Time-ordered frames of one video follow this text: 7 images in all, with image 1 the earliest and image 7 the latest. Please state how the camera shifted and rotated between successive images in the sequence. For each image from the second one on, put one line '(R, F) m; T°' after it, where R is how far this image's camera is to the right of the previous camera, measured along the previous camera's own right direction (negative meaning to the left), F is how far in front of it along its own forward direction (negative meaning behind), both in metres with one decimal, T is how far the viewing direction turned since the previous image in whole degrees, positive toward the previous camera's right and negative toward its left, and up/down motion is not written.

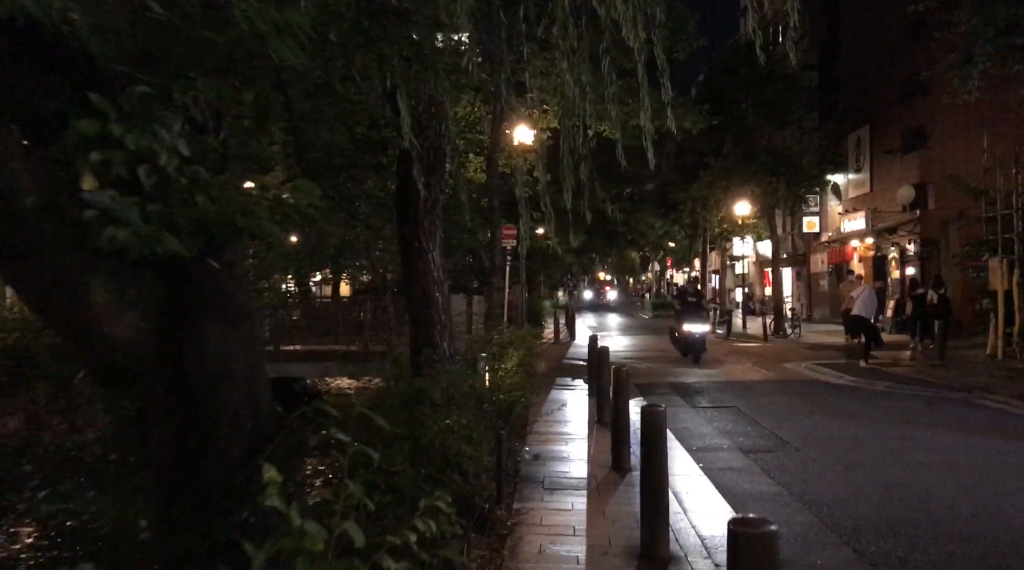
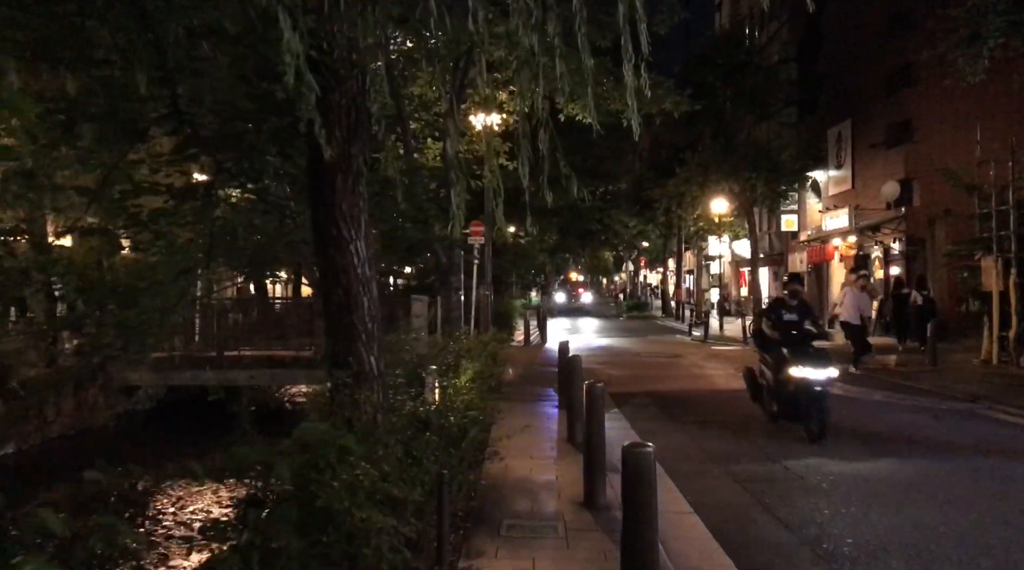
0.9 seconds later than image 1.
(+0.2, +1.5) m; +2°
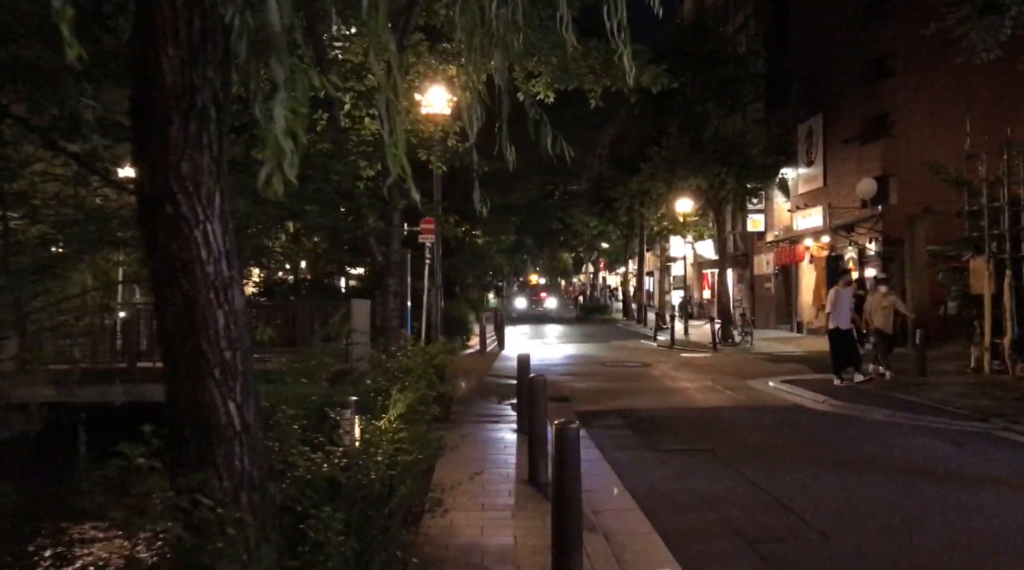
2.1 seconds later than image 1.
(+0.1, +1.9) m; +3°
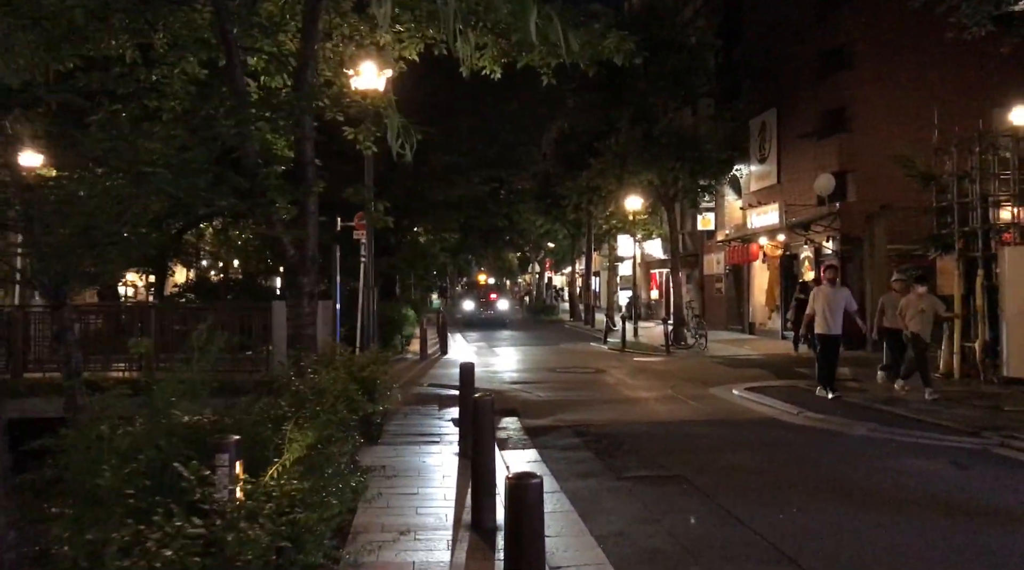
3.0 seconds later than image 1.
(0.0, +1.5) m; +3°
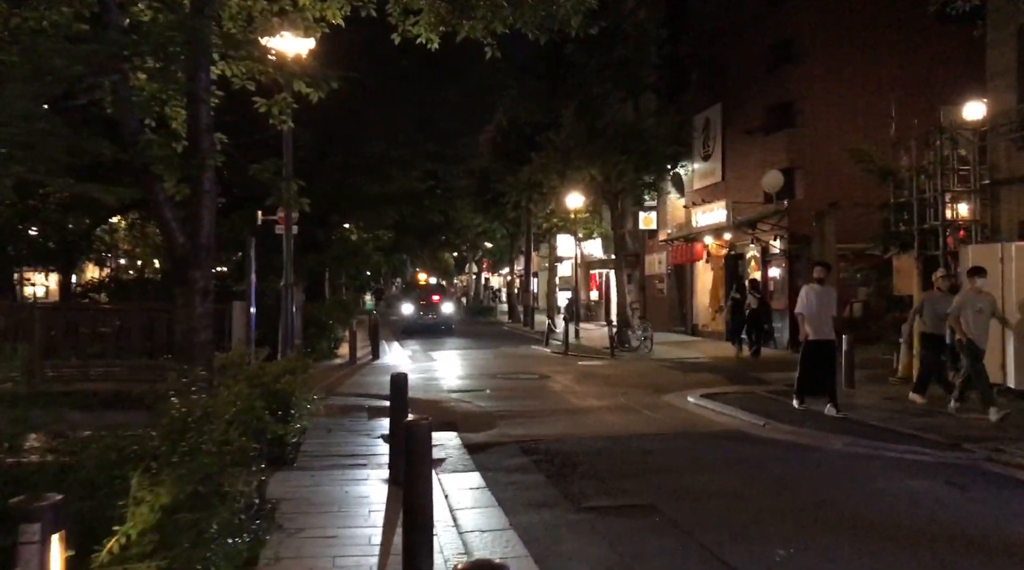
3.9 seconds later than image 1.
(0.0, +1.3) m; +4°
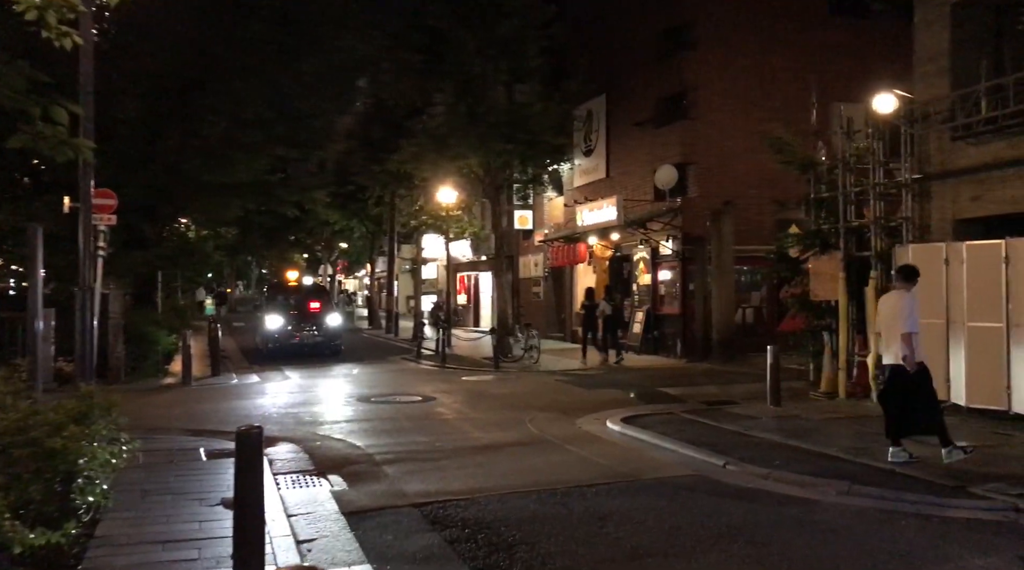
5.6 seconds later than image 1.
(-0.4, +2.8) m; +9°
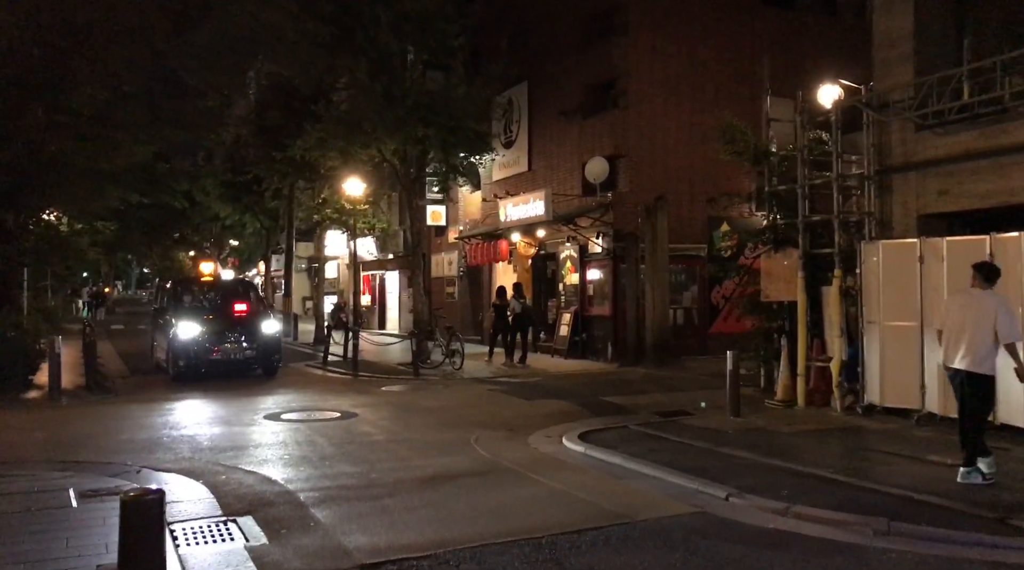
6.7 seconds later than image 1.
(-0.5, +1.7) m; +7°
